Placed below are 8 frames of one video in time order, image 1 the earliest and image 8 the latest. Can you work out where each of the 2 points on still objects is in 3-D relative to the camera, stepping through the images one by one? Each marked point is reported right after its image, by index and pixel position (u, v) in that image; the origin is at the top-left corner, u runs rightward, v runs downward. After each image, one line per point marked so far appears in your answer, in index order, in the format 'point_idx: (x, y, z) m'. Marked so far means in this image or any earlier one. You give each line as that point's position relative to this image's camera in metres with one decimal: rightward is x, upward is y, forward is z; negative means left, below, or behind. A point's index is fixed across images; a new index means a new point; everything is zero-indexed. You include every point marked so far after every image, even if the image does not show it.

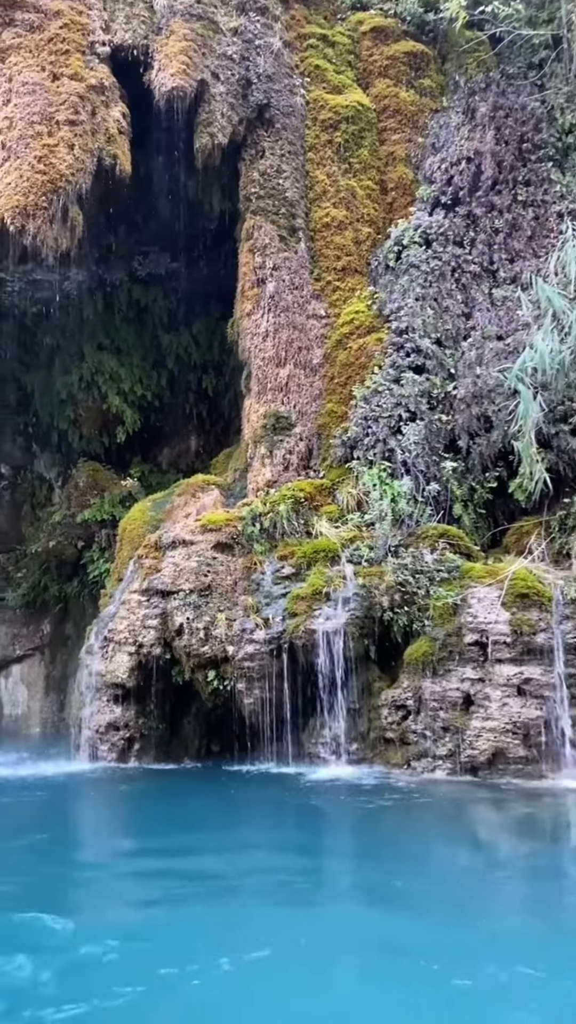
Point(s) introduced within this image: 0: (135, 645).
0: (-1.9, -1.7, +10.8) m
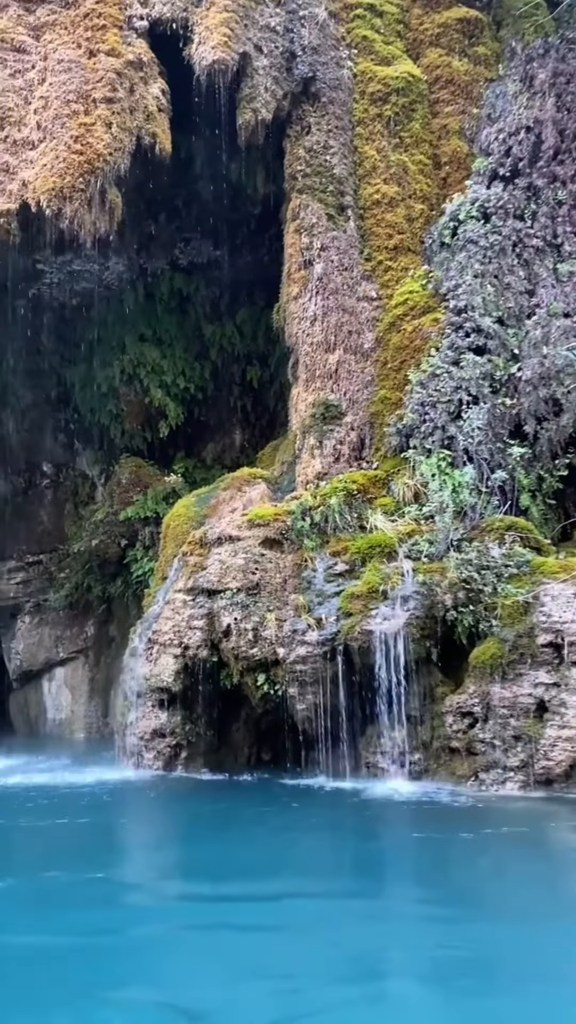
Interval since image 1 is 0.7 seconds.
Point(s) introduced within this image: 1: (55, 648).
0: (-1.3, -1.6, +10.2) m
1: (-4.2, -2.5, +15.5) m
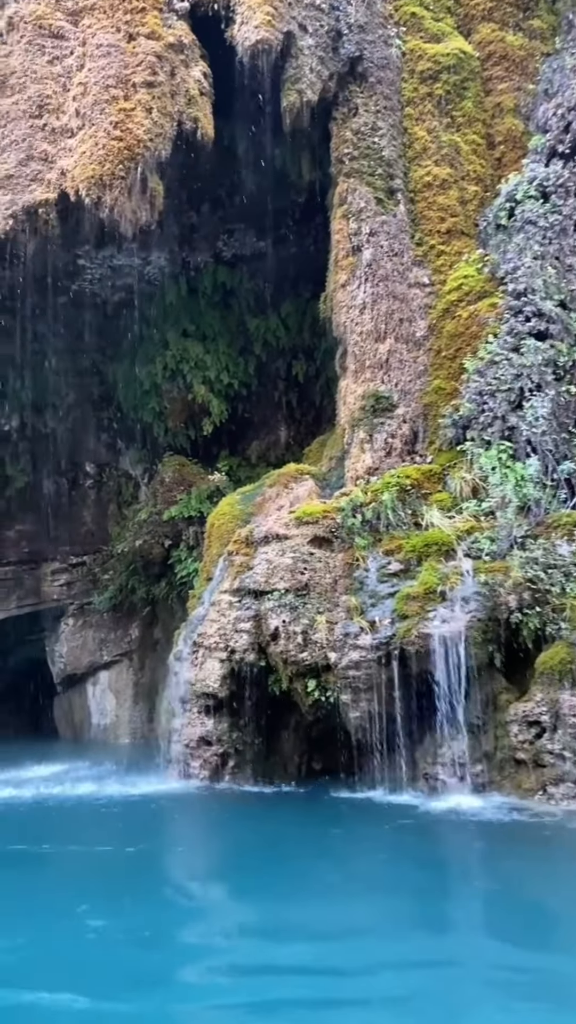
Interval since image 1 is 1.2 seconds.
0: (-0.7, -1.6, +9.8) m
1: (-3.3, -2.5, +15.2) m
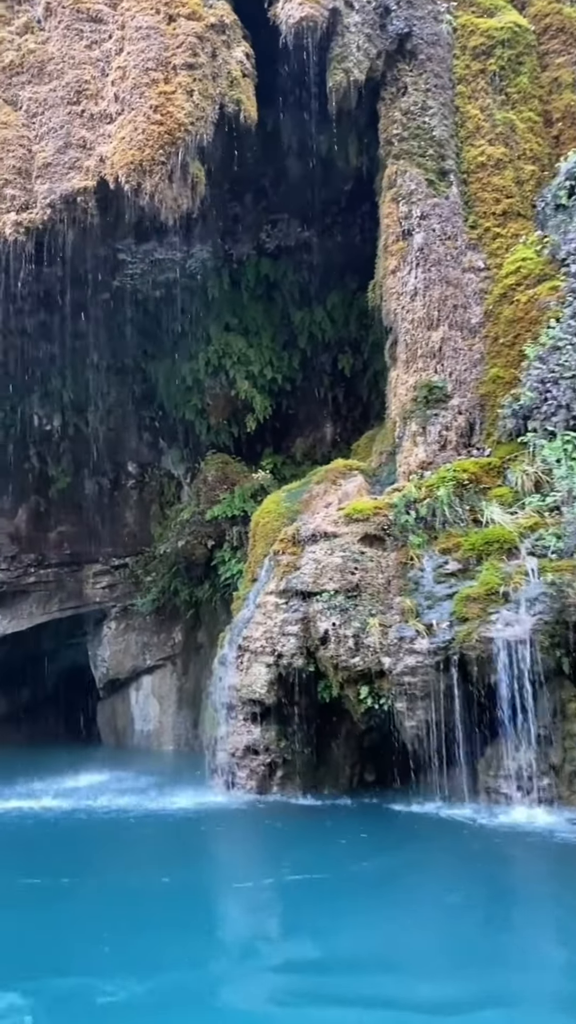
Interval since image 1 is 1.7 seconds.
0: (-0.2, -1.6, +9.3) m
1: (-2.5, -2.5, +14.8) m
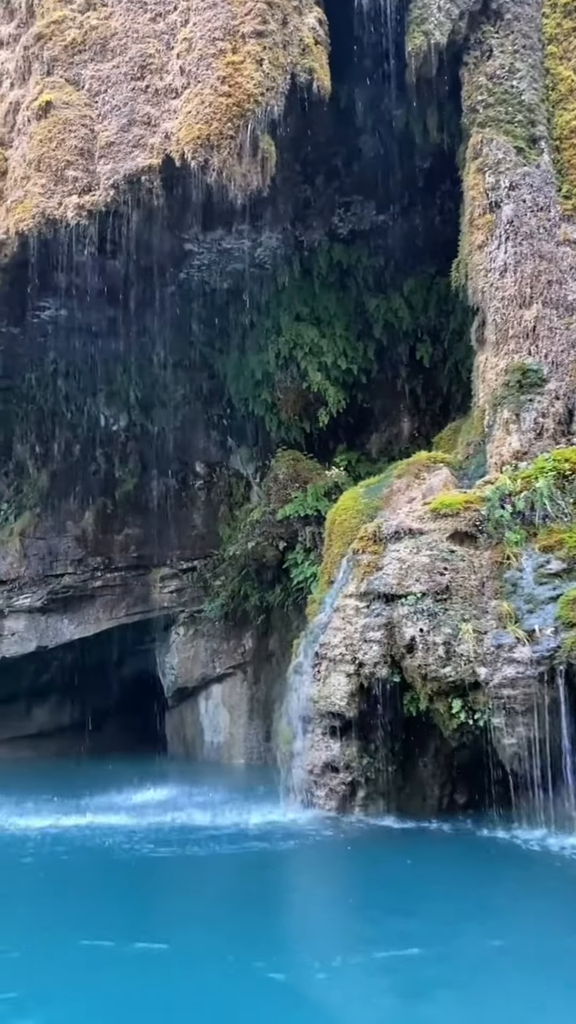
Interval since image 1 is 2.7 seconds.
0: (+0.7, -1.5, +8.4) m
1: (-1.3, -2.5, +14.1) m
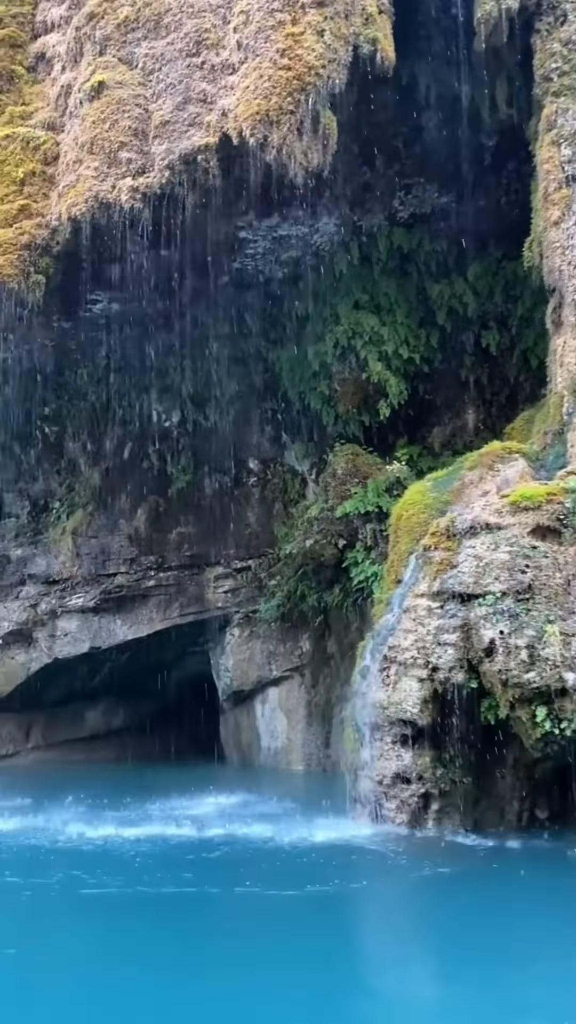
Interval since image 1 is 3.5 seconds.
0: (+1.3, -1.5, +7.9) m
1: (-0.3, -2.4, +13.7) m
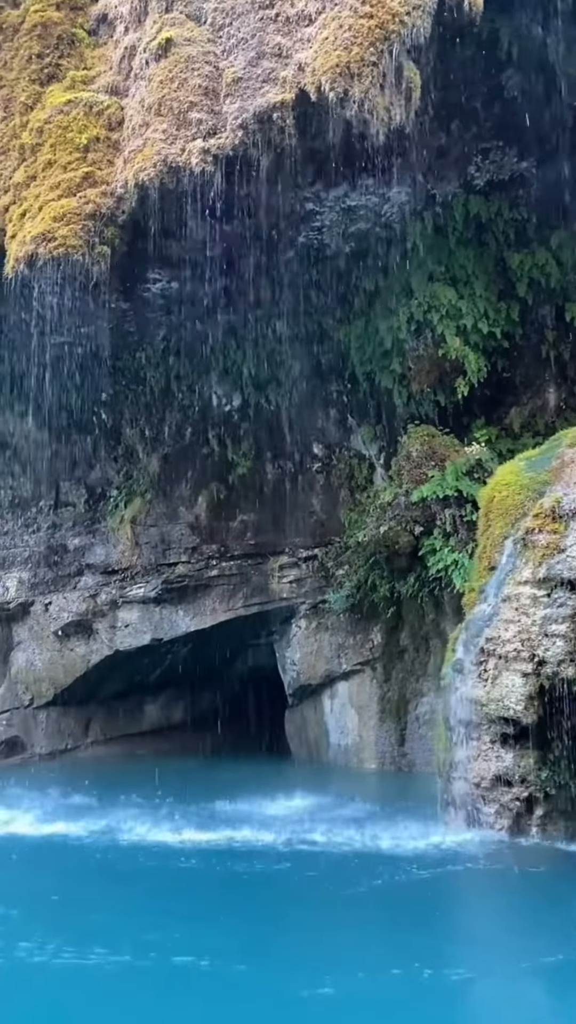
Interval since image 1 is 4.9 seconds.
0: (+2.1, -1.3, +7.2) m
1: (+0.7, -2.2, +13.1) m
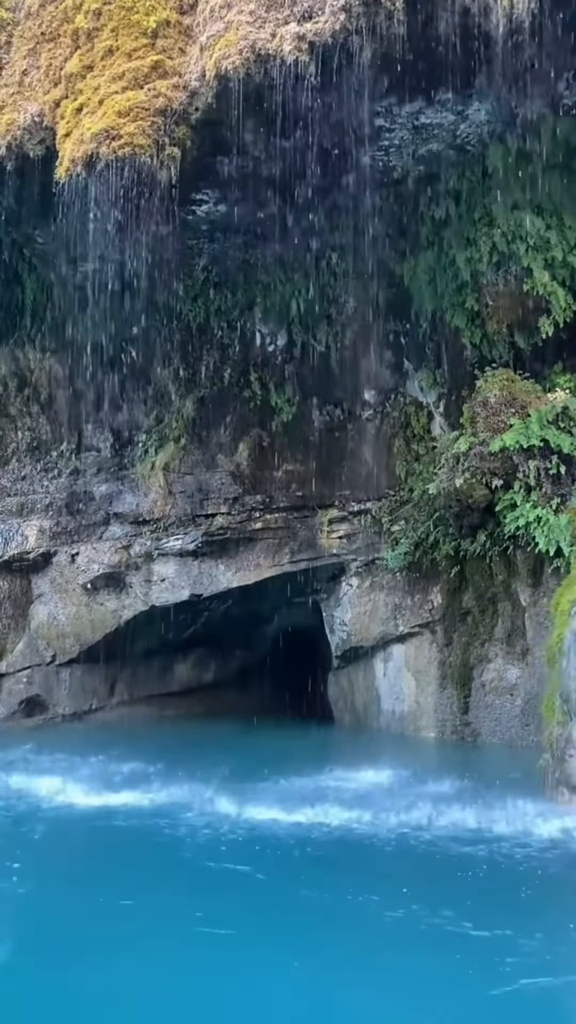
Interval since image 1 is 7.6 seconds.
0: (+3.0, -0.9, +6.3) m
1: (+1.4, -1.5, +12.2) m
